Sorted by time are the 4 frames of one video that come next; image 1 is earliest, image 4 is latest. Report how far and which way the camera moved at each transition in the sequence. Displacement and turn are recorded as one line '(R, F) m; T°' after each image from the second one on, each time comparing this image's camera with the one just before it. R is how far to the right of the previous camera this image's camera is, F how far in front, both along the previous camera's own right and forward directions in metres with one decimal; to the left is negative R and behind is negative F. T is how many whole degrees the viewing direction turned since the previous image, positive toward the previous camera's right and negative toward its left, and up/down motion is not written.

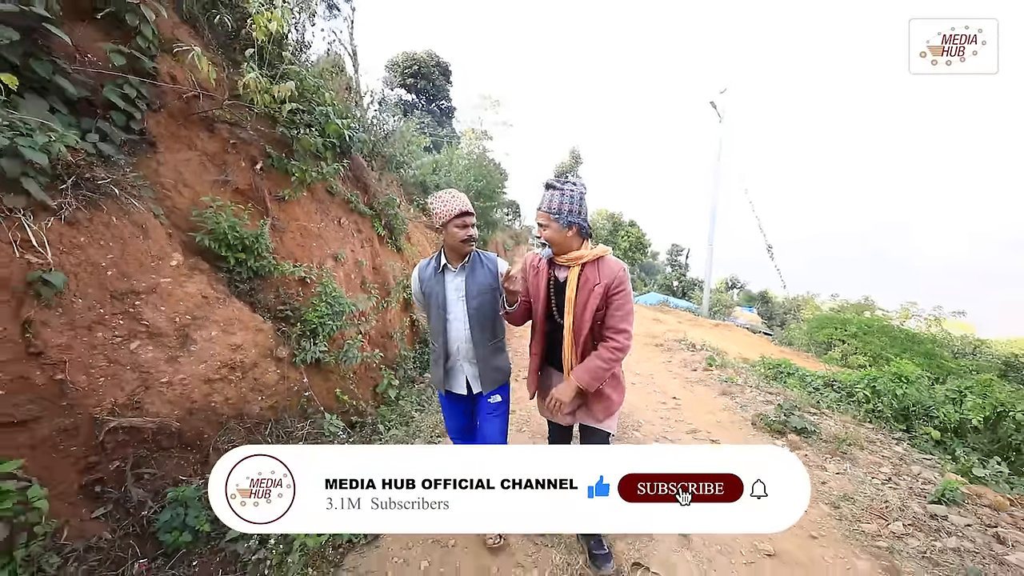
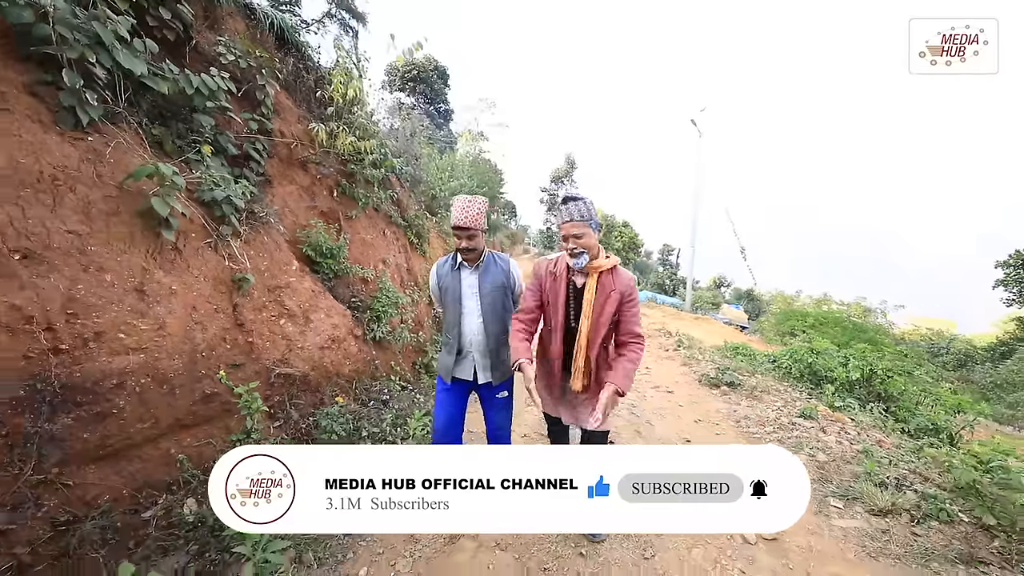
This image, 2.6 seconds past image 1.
(-0.1, -0.9) m; +1°
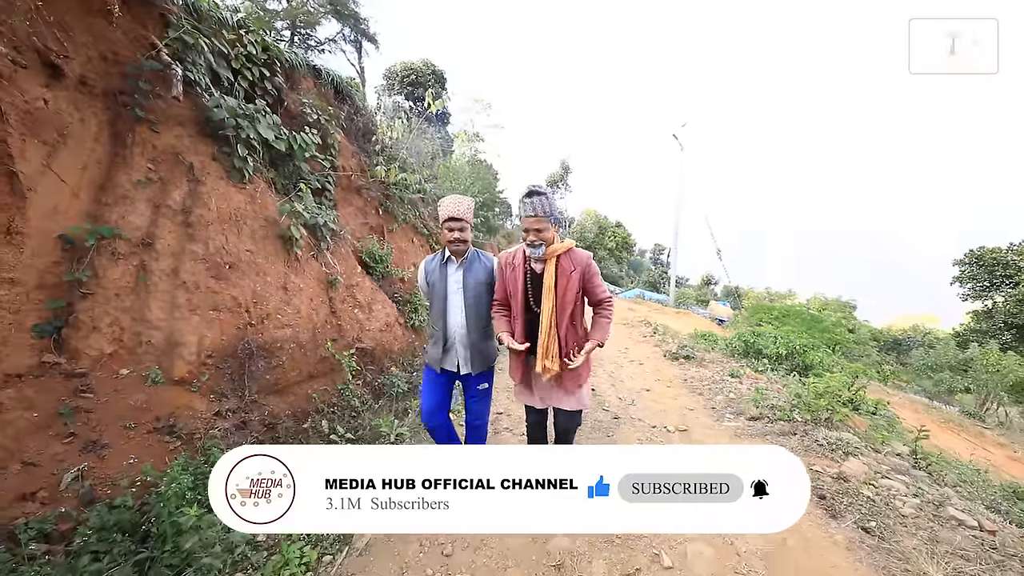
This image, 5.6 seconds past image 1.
(-0.1, -1.0) m; +1°
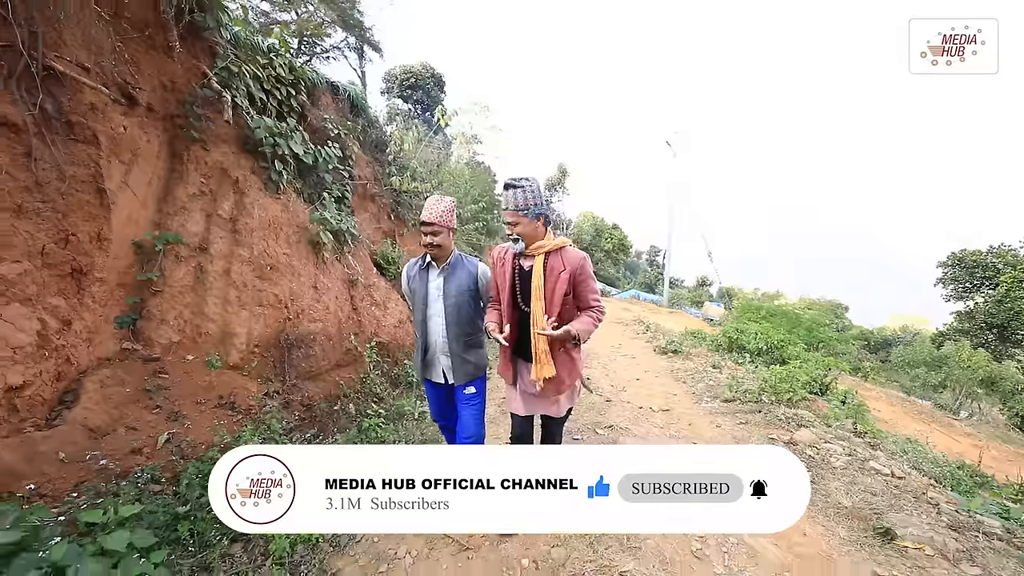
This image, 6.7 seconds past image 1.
(-0.1, -0.4) m; 0°
